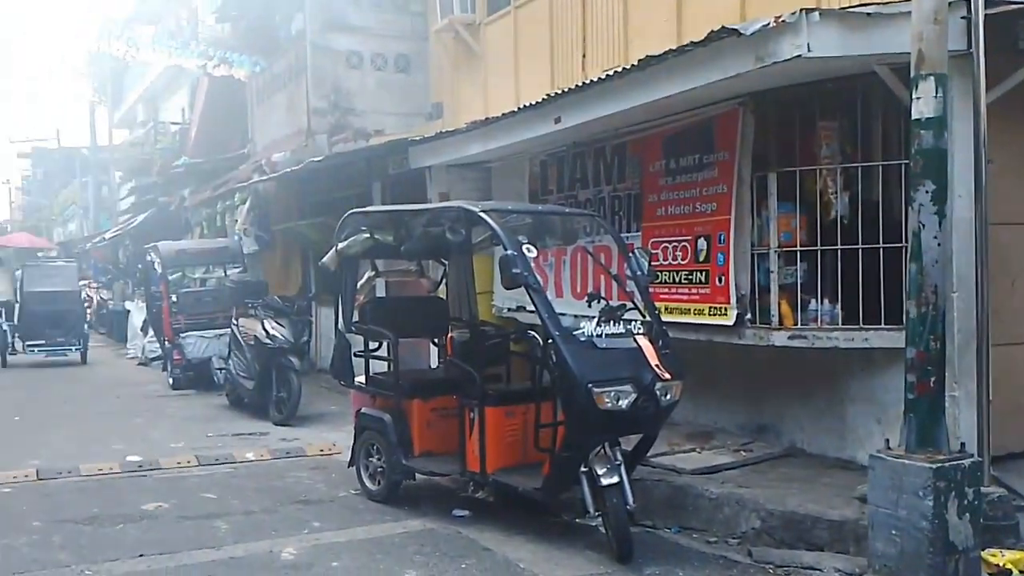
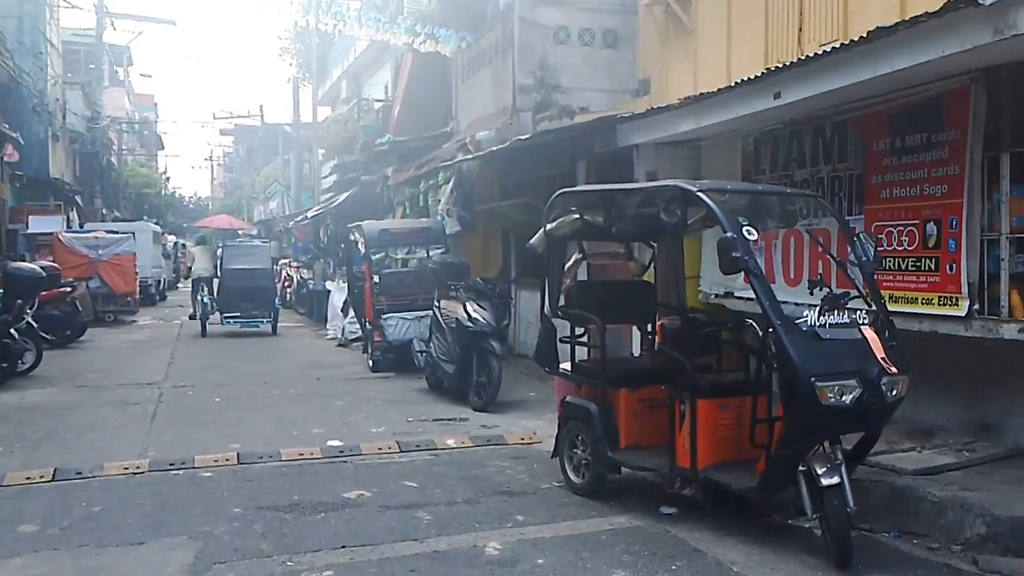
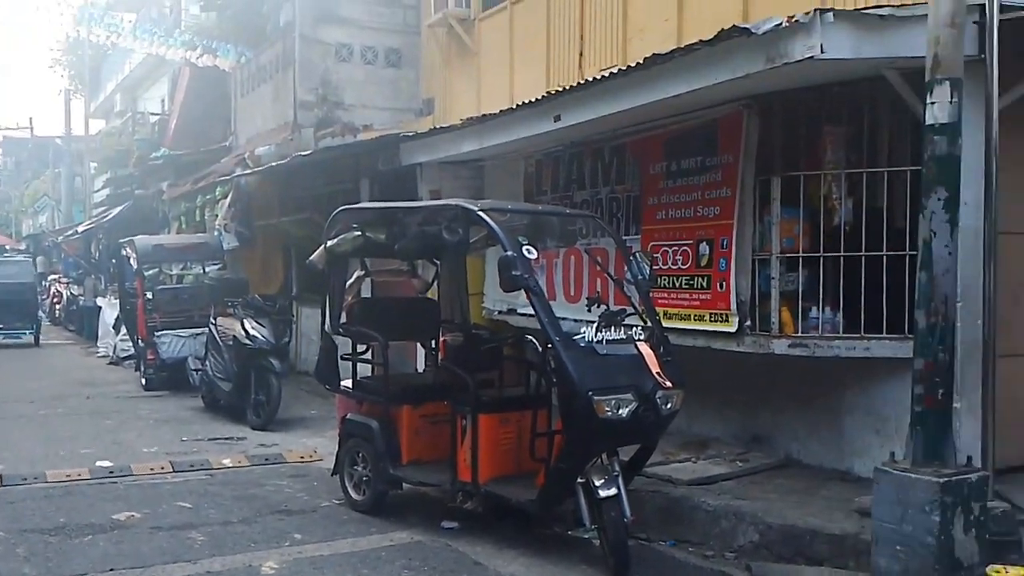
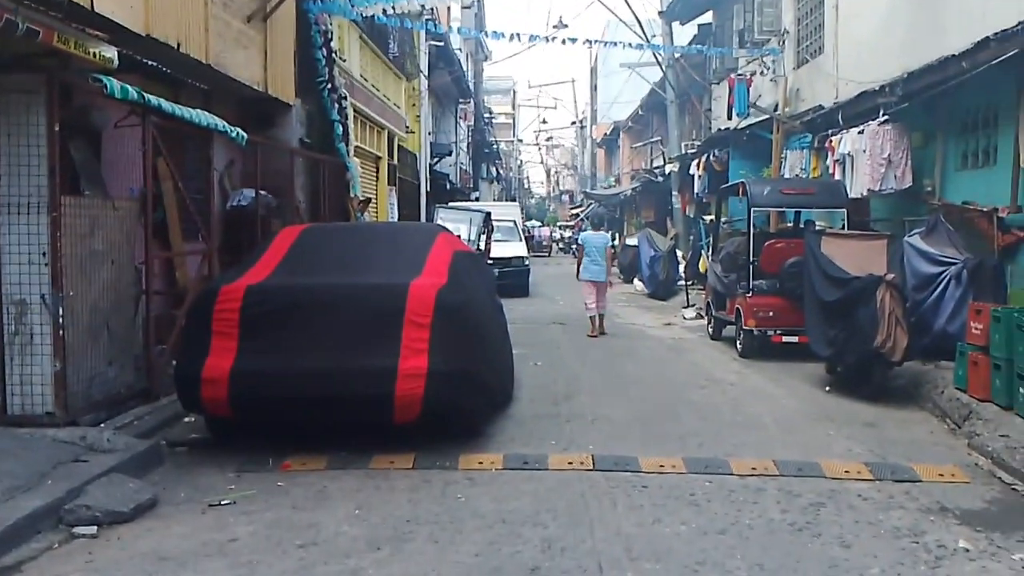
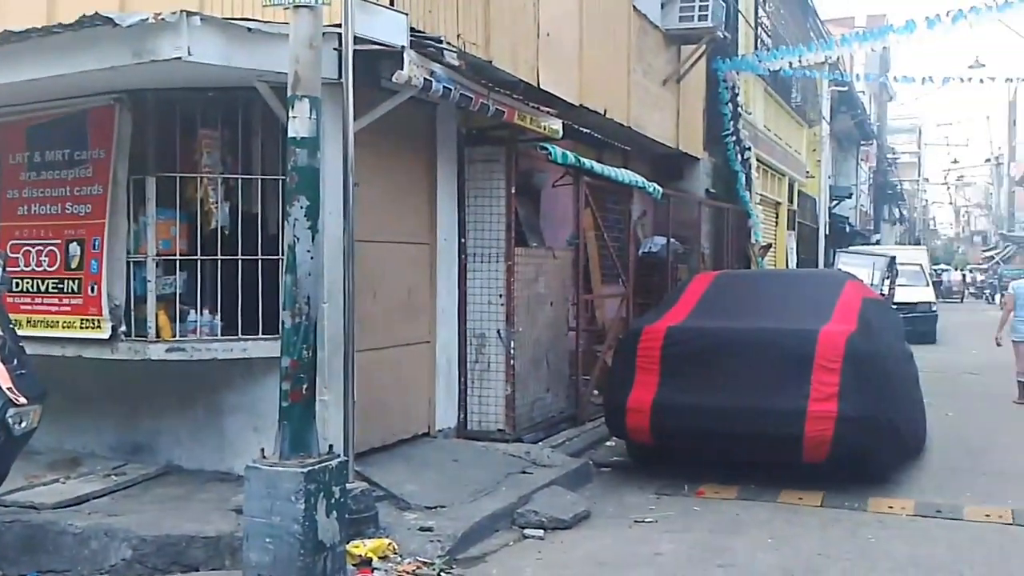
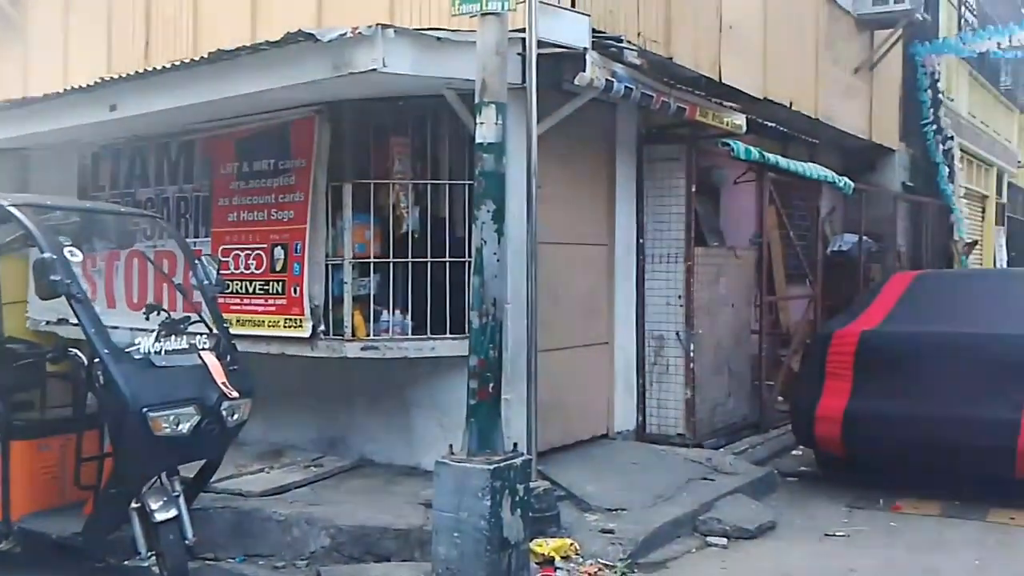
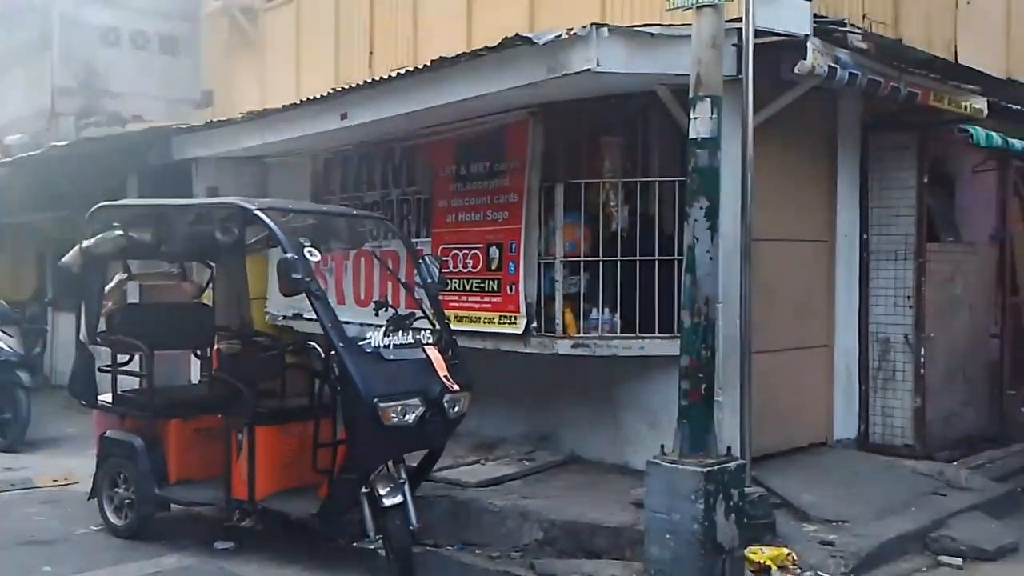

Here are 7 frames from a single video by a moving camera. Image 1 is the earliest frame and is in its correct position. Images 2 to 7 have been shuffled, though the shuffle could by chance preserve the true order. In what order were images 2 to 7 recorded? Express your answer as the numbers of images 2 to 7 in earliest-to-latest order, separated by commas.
2, 3, 7, 6, 5, 4
